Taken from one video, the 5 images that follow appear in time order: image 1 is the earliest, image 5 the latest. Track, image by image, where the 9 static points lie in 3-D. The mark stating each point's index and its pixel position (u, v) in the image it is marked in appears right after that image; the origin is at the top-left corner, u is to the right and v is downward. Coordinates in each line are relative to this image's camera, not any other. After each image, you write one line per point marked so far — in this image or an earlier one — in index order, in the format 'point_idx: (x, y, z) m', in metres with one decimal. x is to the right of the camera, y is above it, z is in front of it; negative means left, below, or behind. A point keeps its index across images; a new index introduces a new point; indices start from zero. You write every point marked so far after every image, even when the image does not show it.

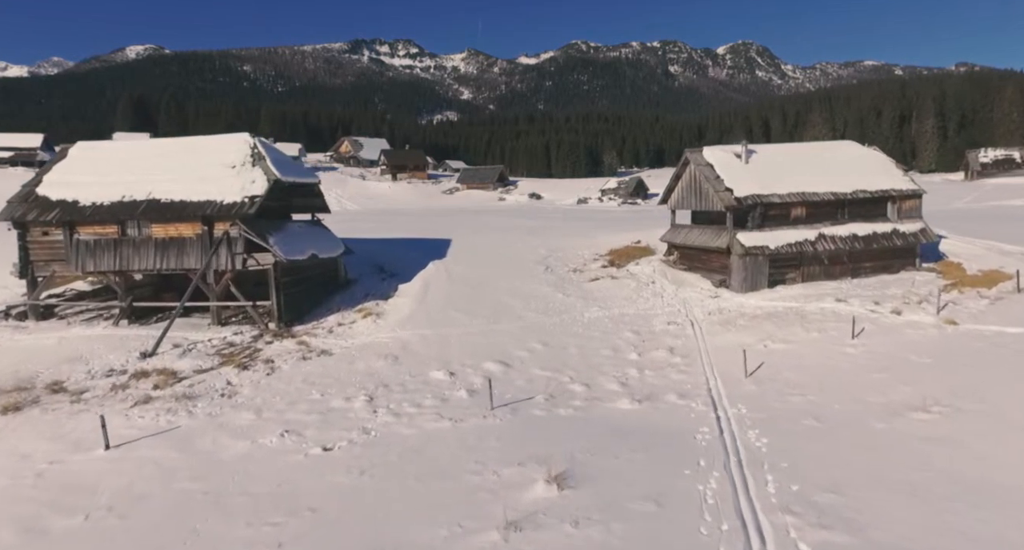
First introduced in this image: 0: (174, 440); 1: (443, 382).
0: (-7.5, -3.7, +13.2) m
1: (-2.1, -3.2, +17.7) m
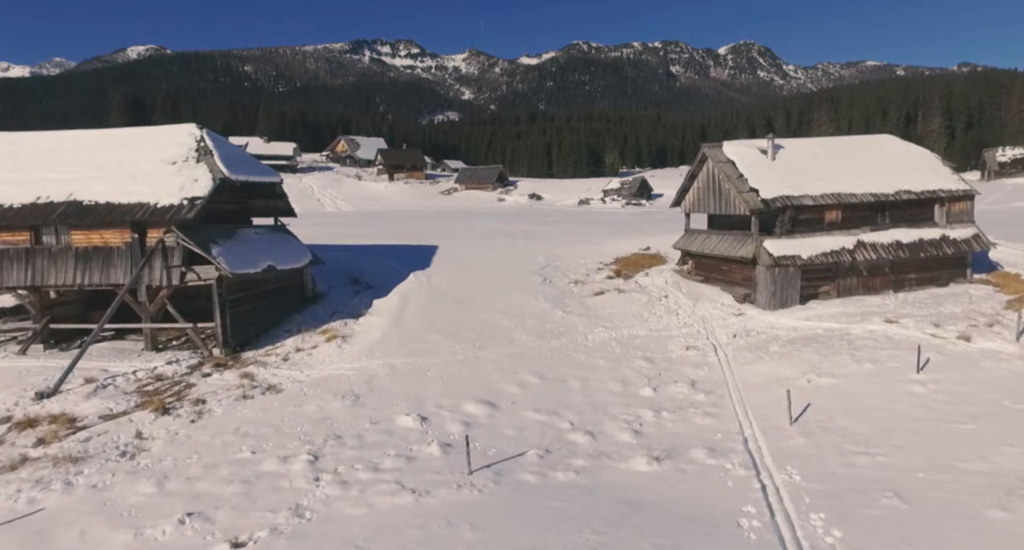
0: (-7.8, -4.2, +9.7) m
1: (-2.4, -3.7, +14.1) m
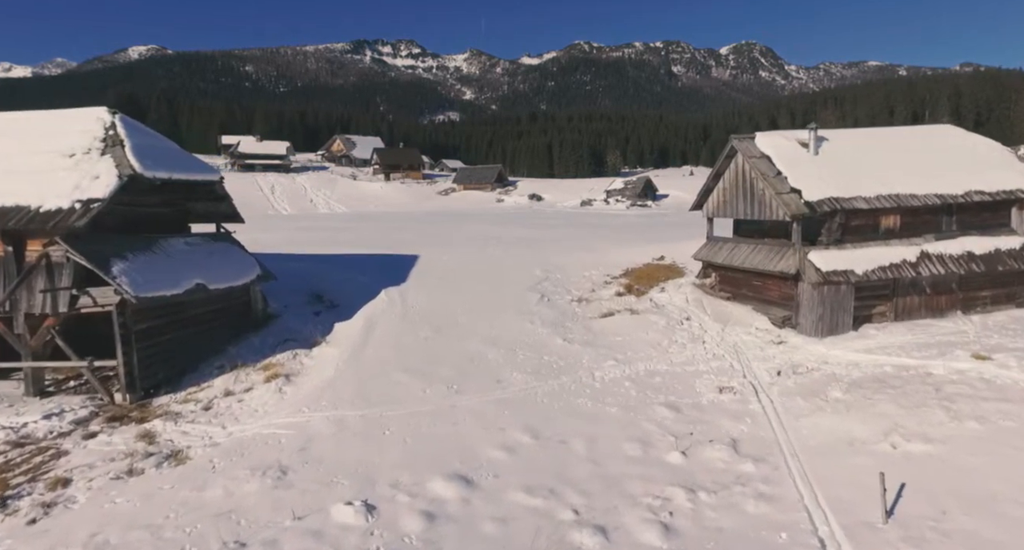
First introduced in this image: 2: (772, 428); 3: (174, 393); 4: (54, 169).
0: (-8.2, -4.8, +5.5) m
1: (-2.8, -4.3, +10.0) m
2: (+6.1, -3.5, +14.0) m
3: (-8.7, -3.0, +15.3) m
4: (-11.8, +2.7, +15.4) m
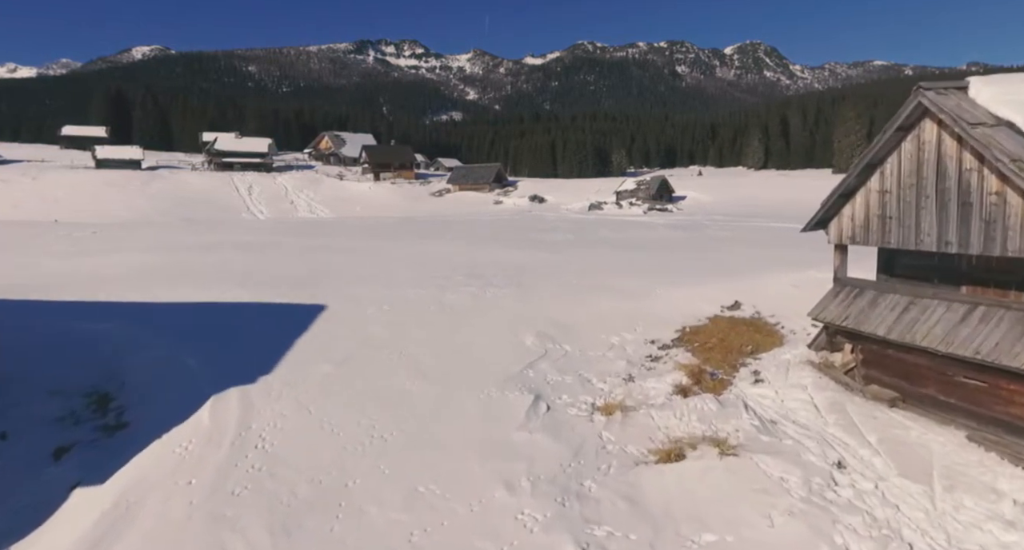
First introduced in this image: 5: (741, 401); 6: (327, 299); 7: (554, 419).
0: (-9.0, -6.4, -5.6) m
1: (-3.5, -5.9, -1.2) m
2: (+5.3, -5.1, +2.8) m
3: (-9.4, -4.6, +4.2) m
4: (-12.5, +1.1, +4.3) m
5: (+4.7, -2.5, +12.3) m
6: (-5.2, -0.6, +17.1) m
7: (+0.9, -2.6, +11.5) m
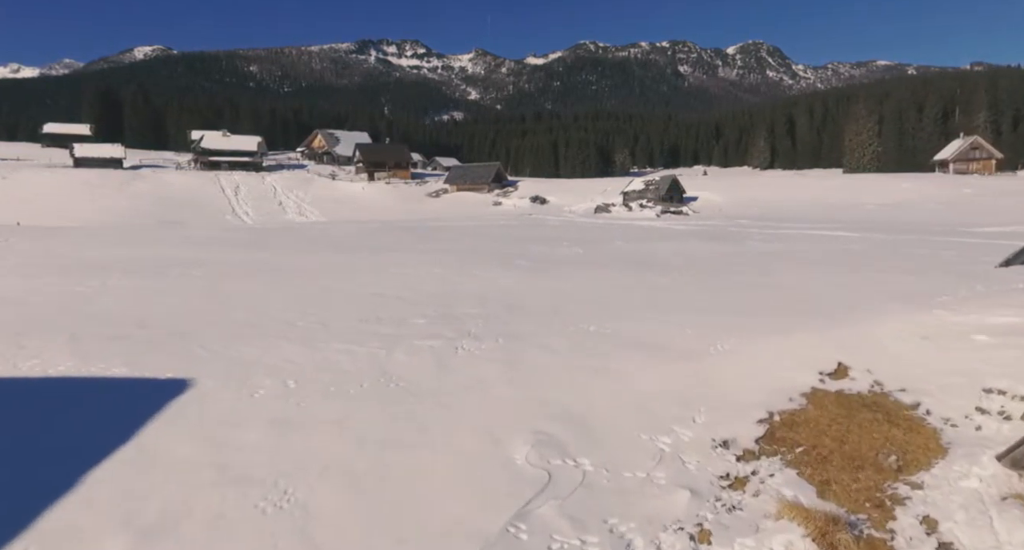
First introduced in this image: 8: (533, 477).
0: (-9.3, -7.3, -11.8) m
1: (-3.9, -6.8, -7.4) m
2: (+5.0, -6.0, -3.5) m
3: (-9.7, -5.6, -2.0) m
4: (-12.8, +0.2, -1.9) m
5: (+4.4, -3.4, +6.0) m
6: (-5.5, -1.6, +10.9) m
7: (+0.6, -3.5, +5.3) m
8: (+0.4, -2.6, +8.3) m
